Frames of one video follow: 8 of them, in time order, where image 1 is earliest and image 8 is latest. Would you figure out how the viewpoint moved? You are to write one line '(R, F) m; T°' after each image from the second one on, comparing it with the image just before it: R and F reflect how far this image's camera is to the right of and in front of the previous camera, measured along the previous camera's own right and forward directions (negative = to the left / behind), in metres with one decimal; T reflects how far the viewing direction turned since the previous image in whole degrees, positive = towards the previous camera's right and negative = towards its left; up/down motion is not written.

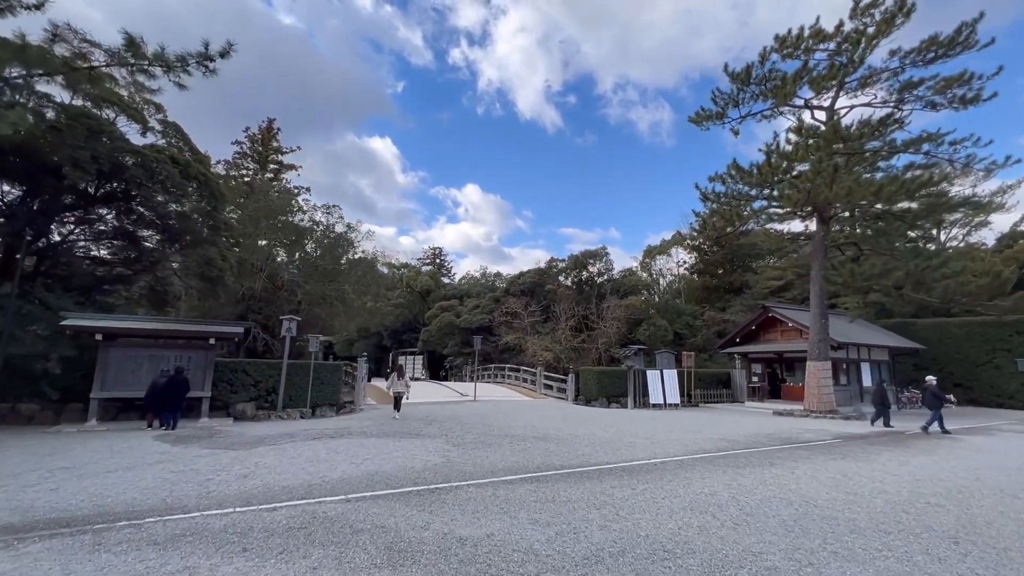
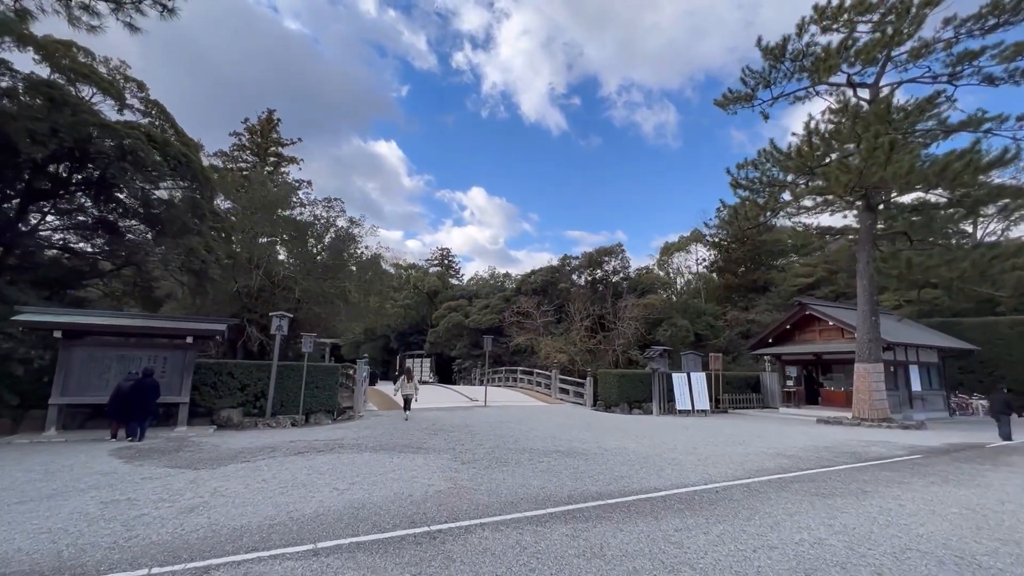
(-0.2, +1.4) m; -1°
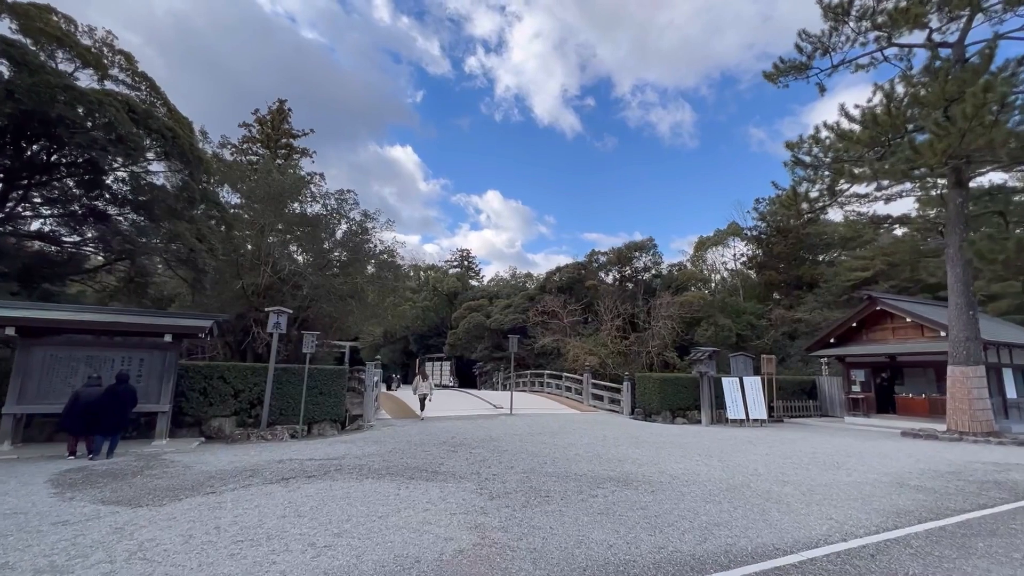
(-0.3, +1.7) m; -2°
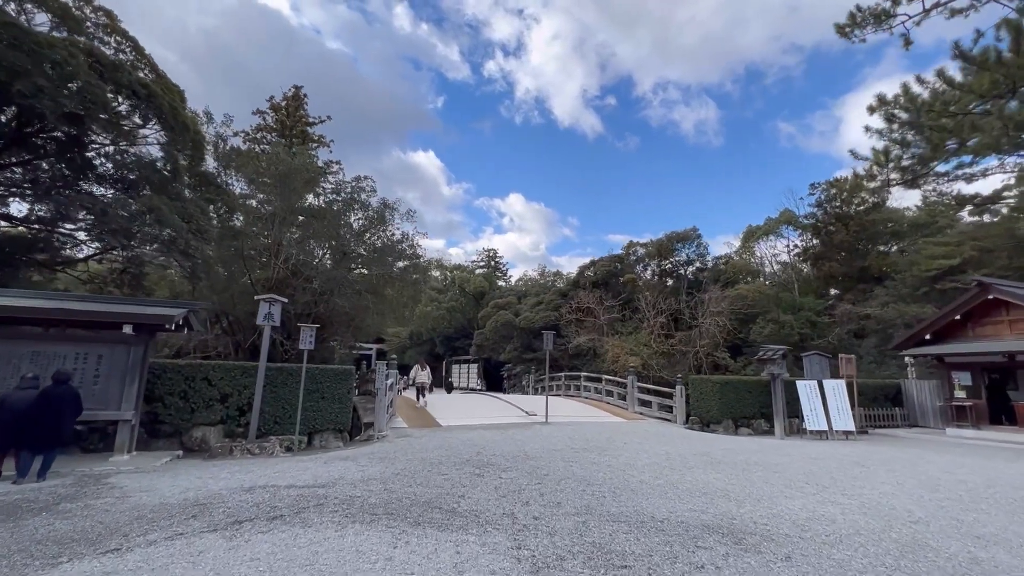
(-0.2, +1.9) m; -3°
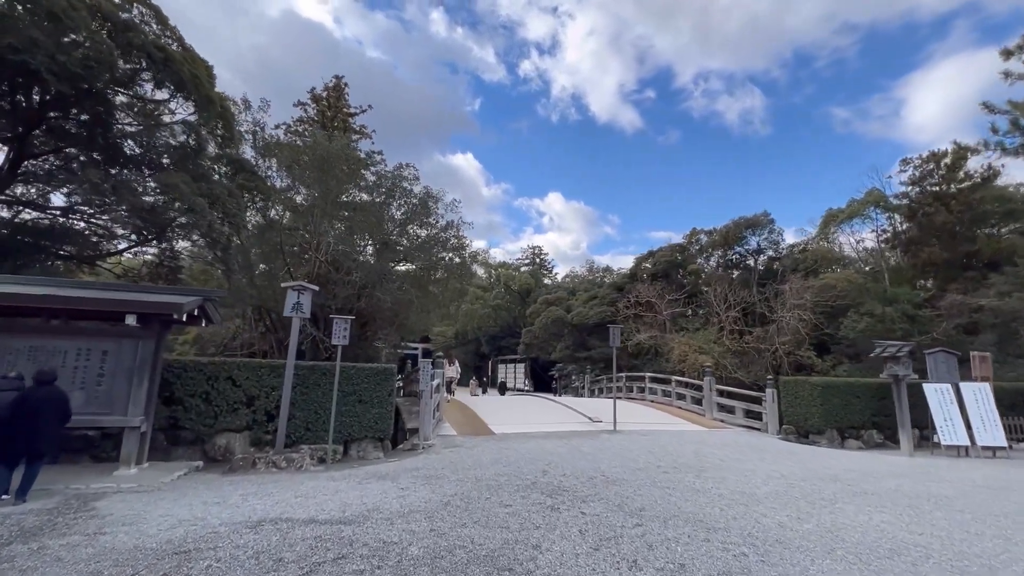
(-0.4, +1.5) m; -5°
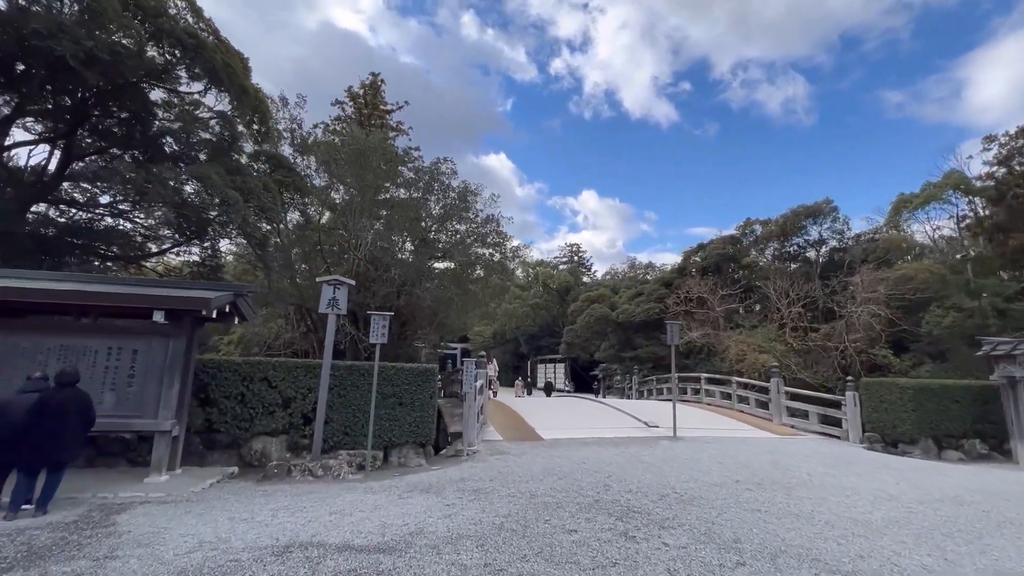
(-0.2, +0.7) m; -4°
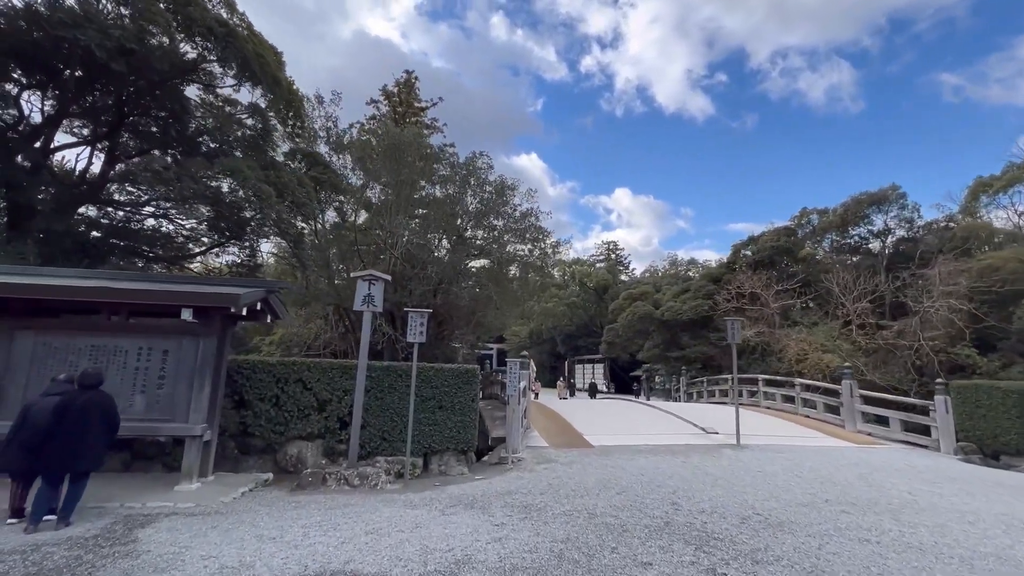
(-0.2, +0.6) m; -4°
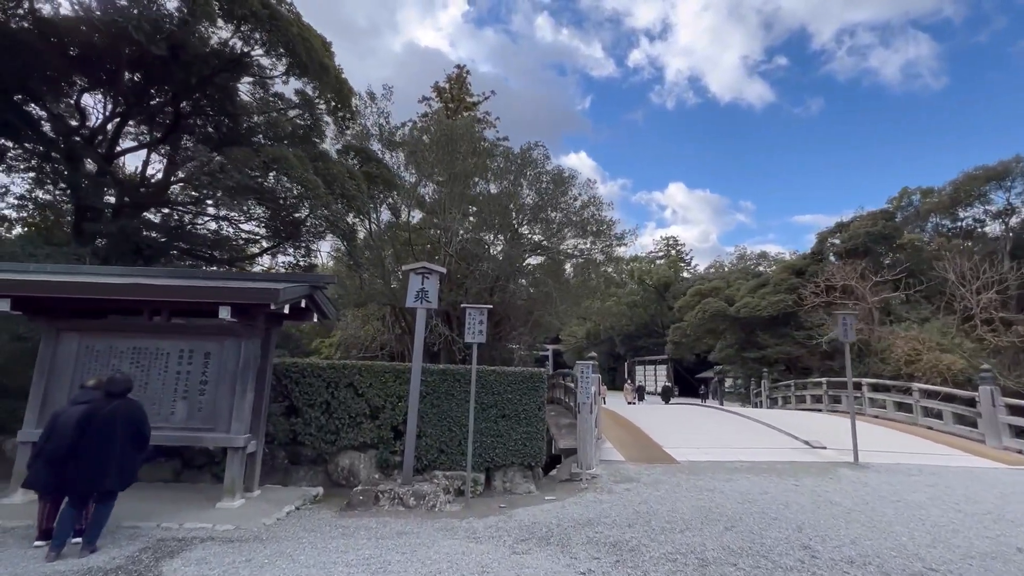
(-0.2, +0.8) m; -7°
